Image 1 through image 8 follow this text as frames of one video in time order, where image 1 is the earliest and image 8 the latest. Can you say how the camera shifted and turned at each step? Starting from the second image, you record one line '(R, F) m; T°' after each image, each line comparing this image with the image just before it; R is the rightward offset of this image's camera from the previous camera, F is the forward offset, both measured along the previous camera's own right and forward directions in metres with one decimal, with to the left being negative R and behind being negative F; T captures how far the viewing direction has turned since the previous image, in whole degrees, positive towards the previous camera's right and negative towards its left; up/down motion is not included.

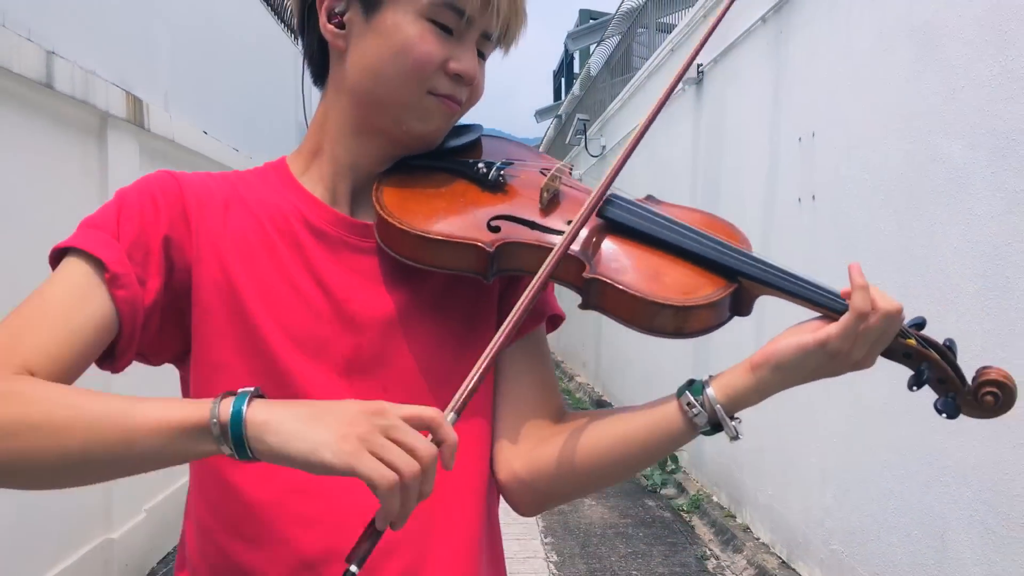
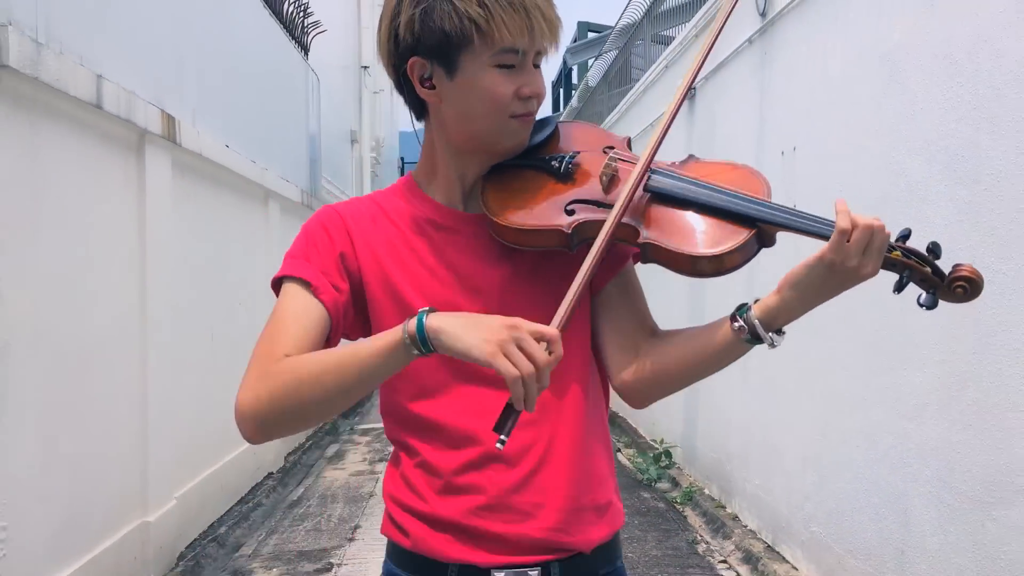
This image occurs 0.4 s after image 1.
(0.0, -0.3) m; 0°
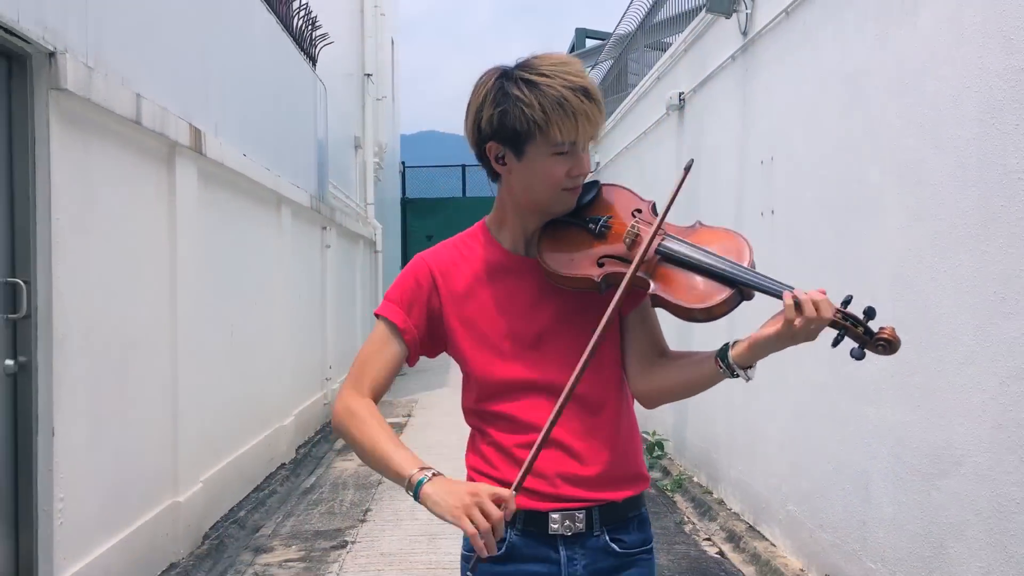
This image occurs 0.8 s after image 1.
(0.0, -0.3) m; 0°
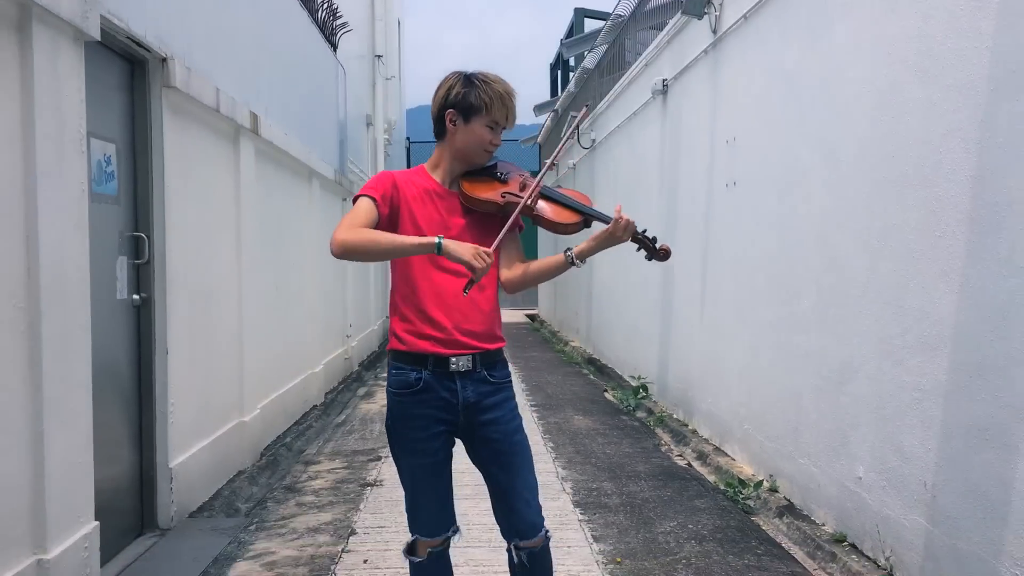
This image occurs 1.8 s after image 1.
(0.0, -0.8) m; 0°
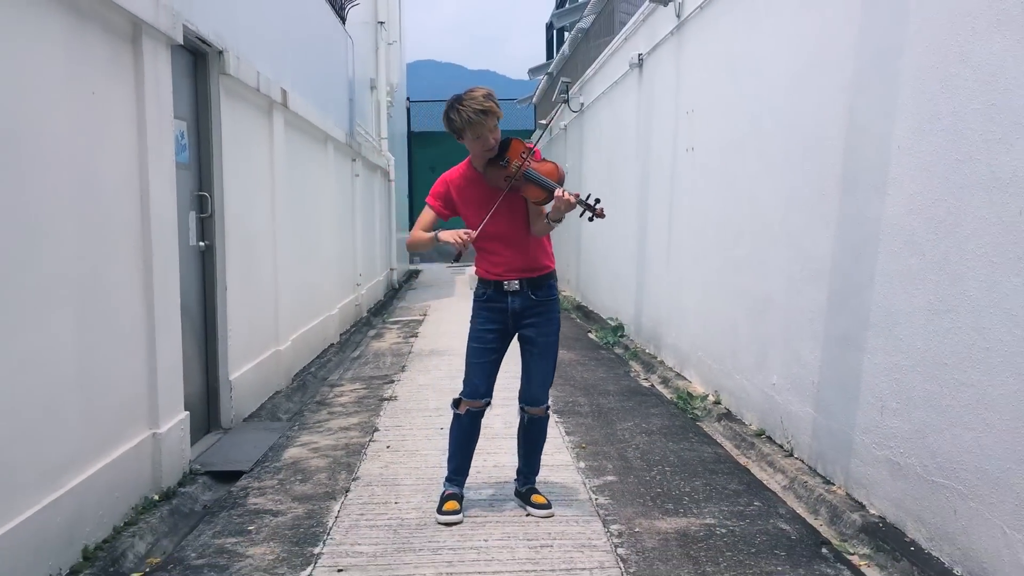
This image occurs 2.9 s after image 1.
(0.0, -0.9) m; 0°
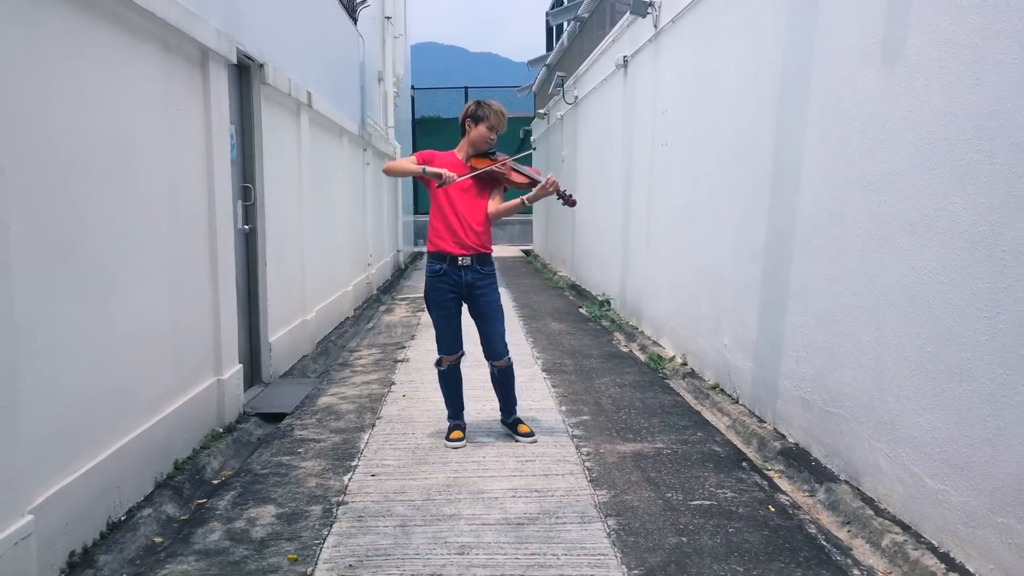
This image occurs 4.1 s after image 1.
(0.0, -0.8) m; 0°
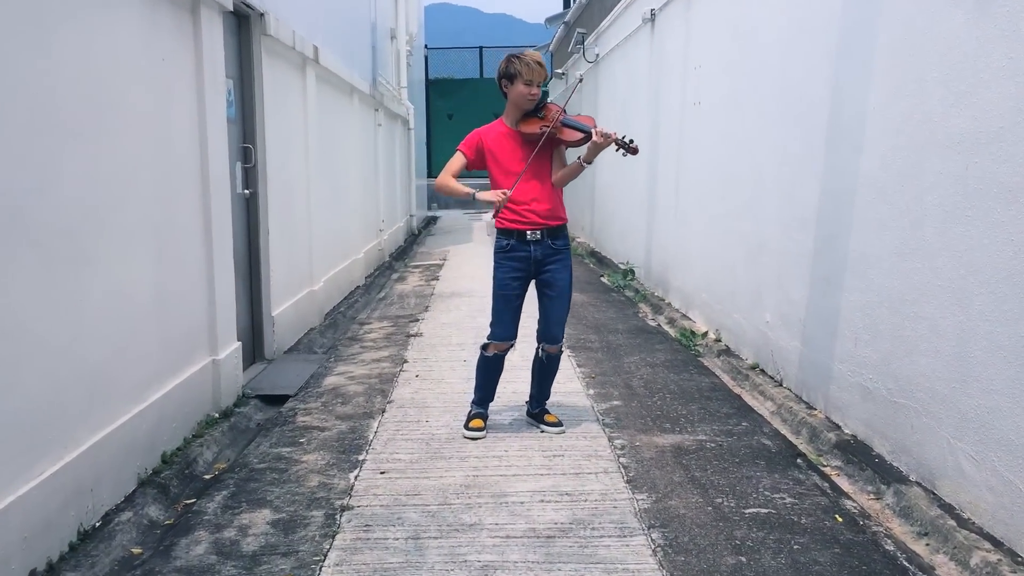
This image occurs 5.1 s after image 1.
(0.0, +0.4) m; -1°
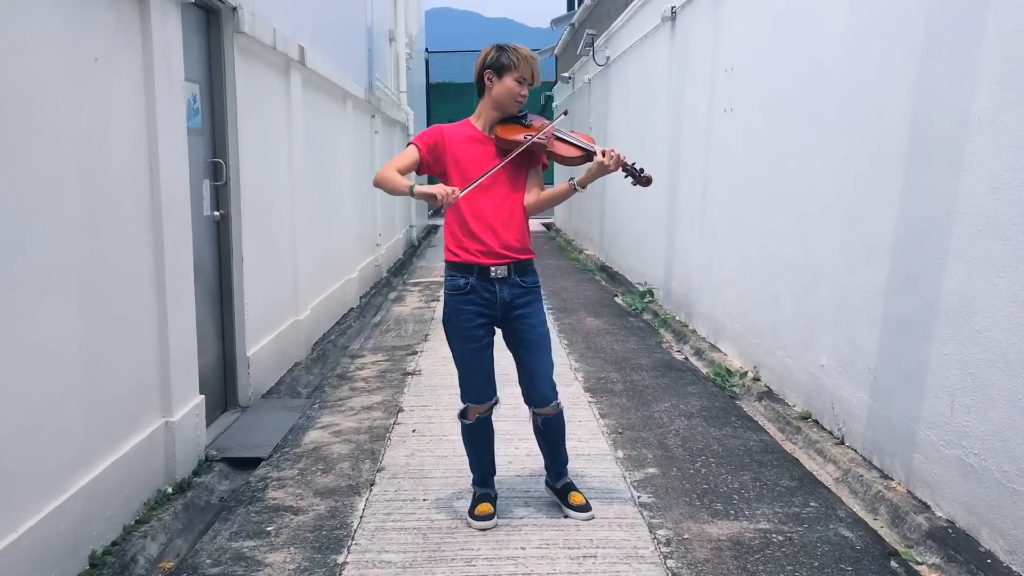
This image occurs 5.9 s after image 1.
(0.0, +0.7) m; 0°
